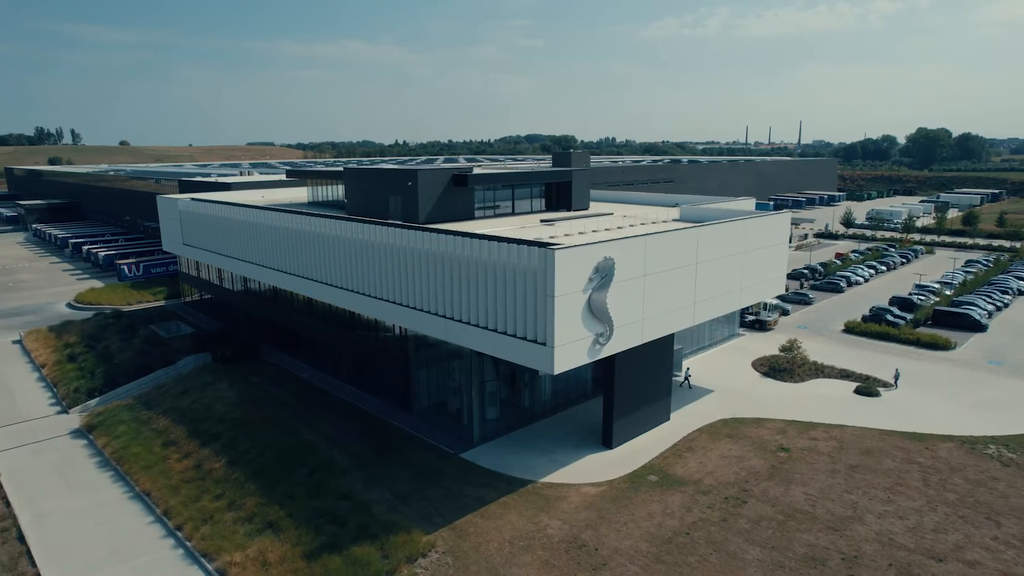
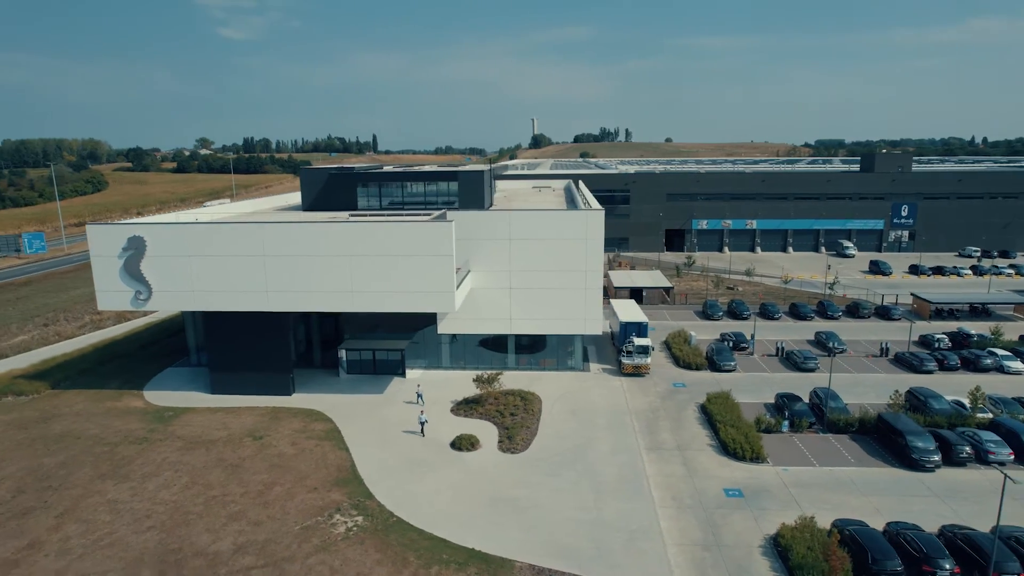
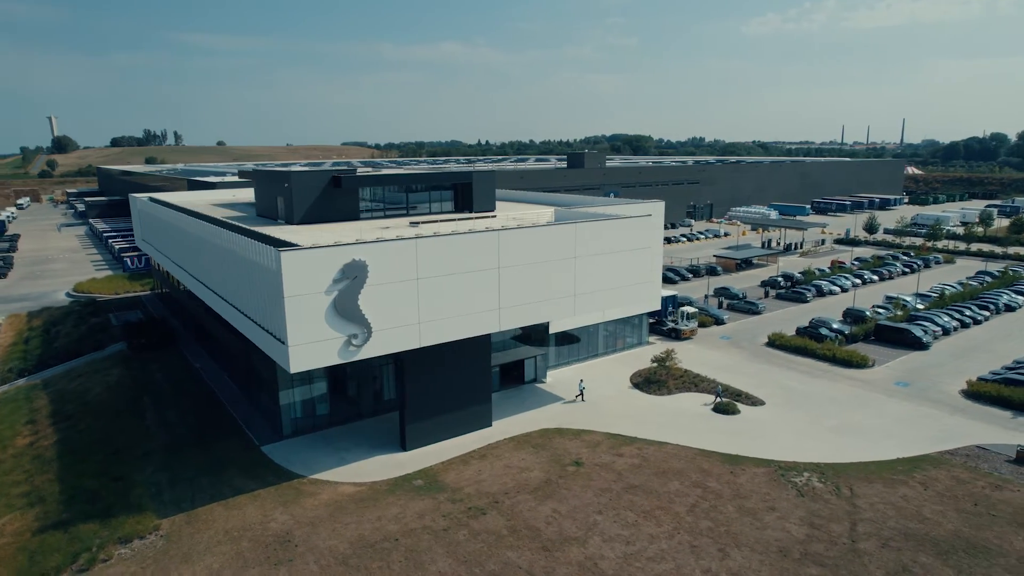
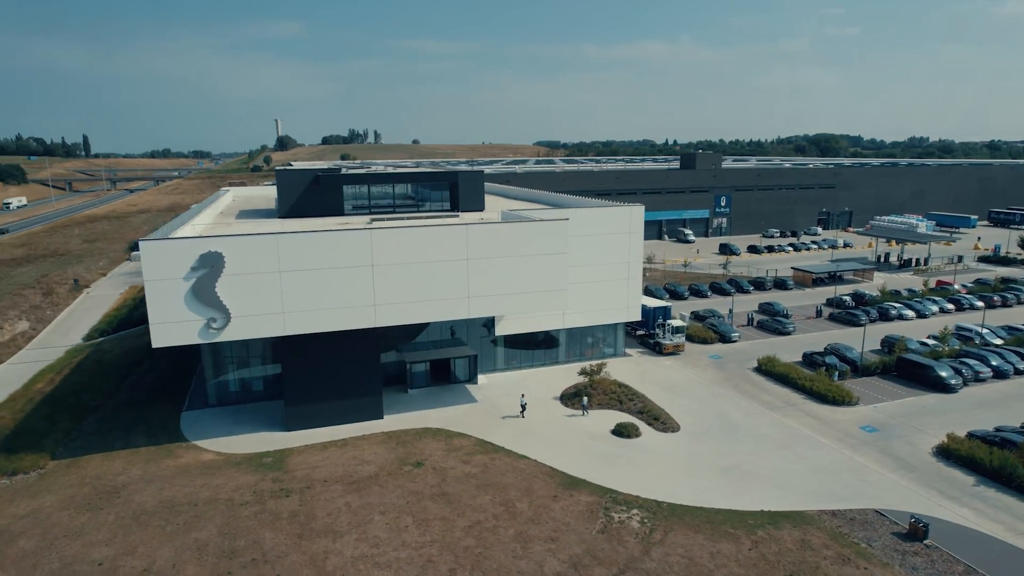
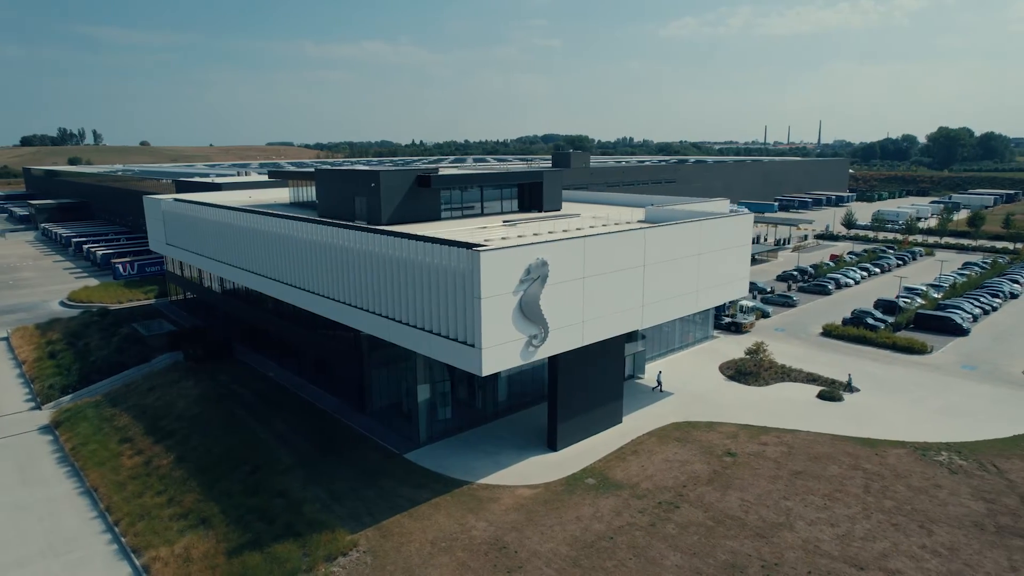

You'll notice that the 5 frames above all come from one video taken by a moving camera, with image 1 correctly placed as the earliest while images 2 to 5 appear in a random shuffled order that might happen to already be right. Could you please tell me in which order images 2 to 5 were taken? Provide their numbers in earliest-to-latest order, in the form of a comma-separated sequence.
5, 3, 4, 2
